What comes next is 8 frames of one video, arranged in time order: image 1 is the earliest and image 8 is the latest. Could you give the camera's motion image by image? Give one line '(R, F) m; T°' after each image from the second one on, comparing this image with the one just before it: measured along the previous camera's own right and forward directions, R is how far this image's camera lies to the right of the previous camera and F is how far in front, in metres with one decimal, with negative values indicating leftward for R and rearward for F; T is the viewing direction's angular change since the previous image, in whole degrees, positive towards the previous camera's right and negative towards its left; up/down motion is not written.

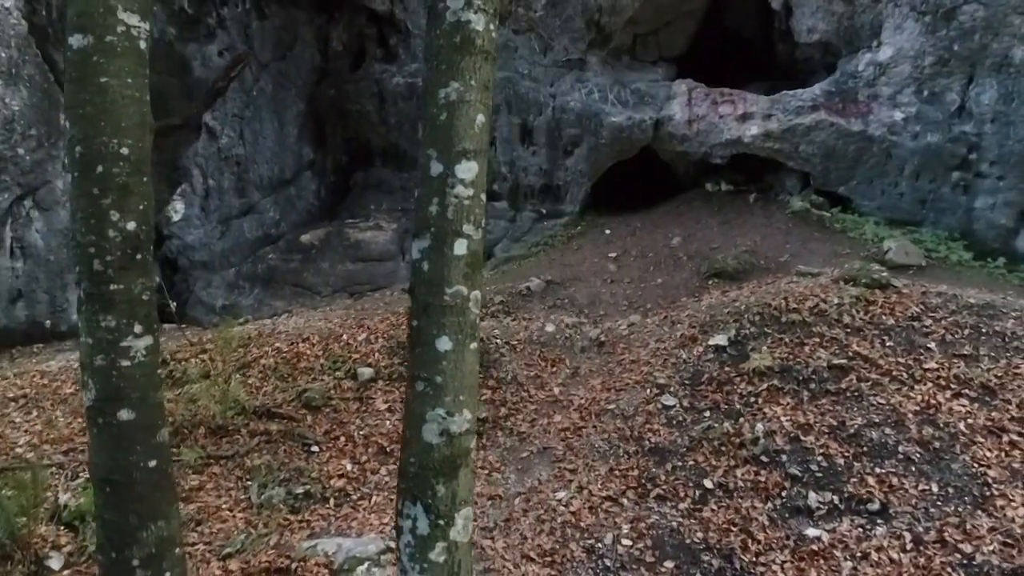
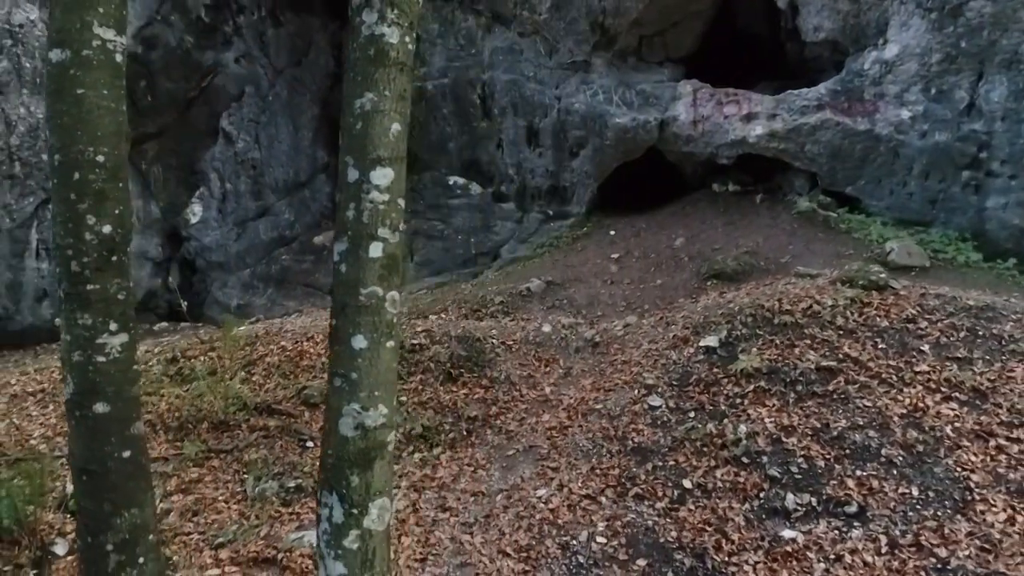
(+0.4, -0.1) m; -3°
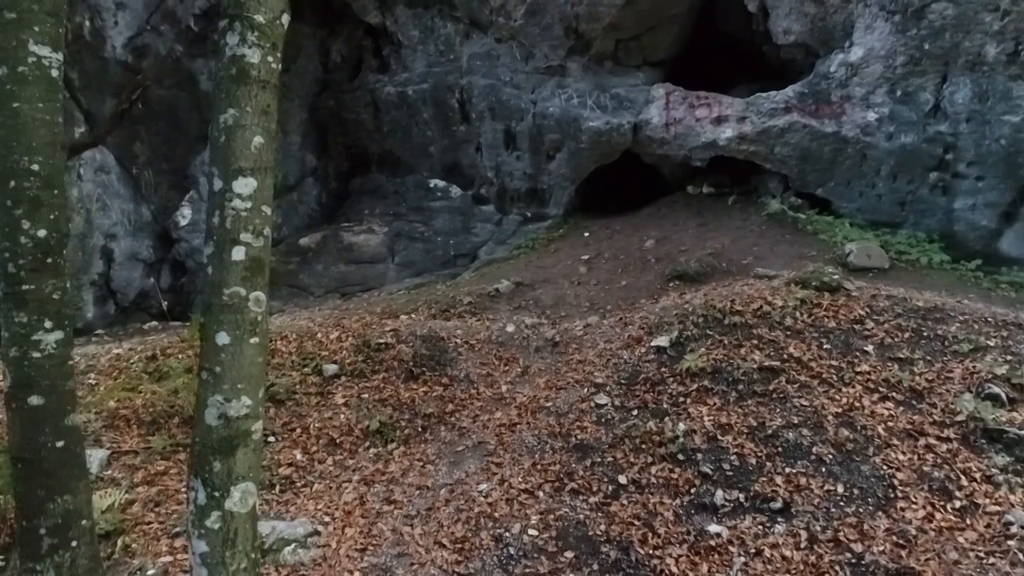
(+0.6, -0.2) m; -2°
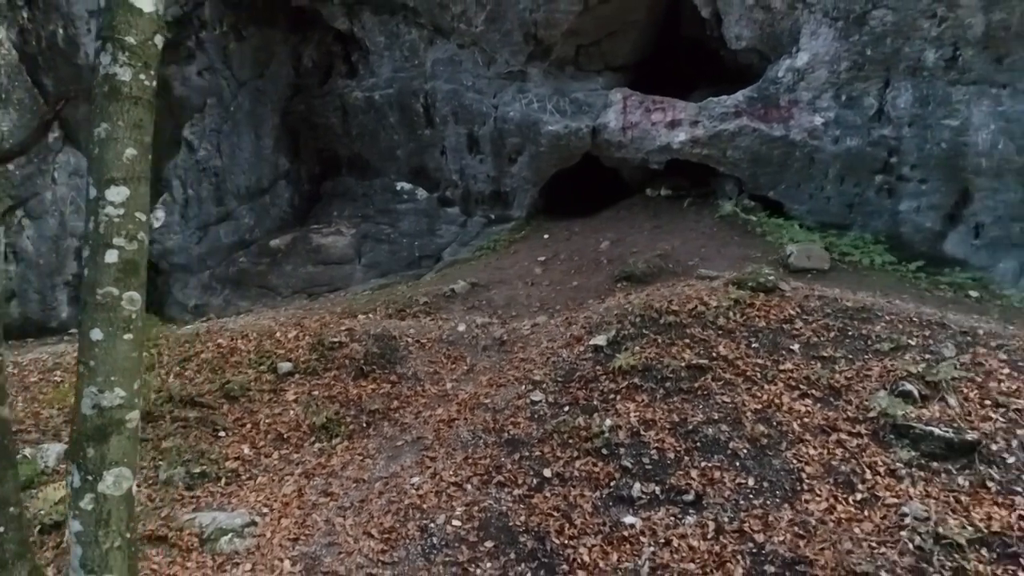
(+0.6, -0.2) m; -1°
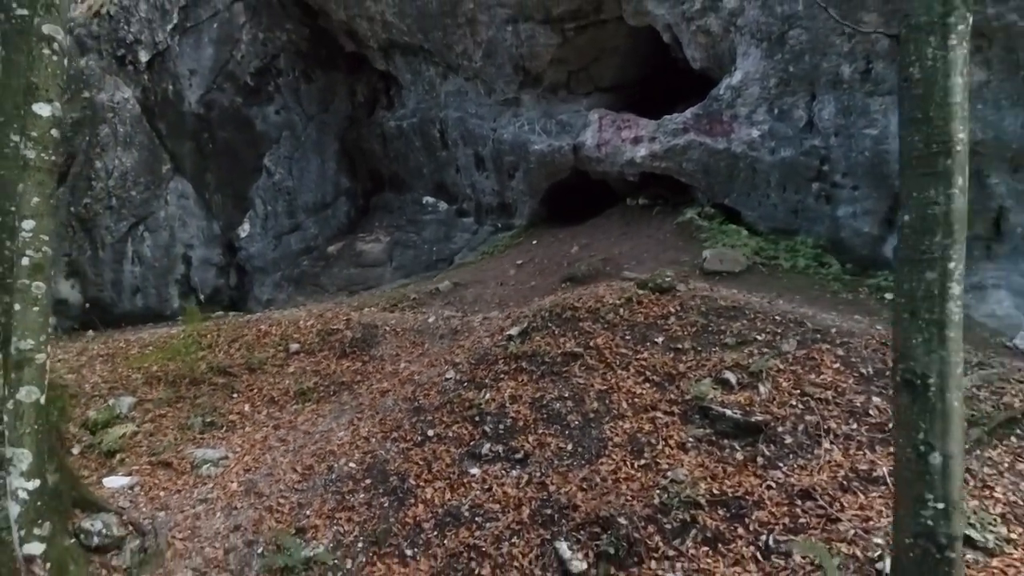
(+2.8, -1.1) m; -14°
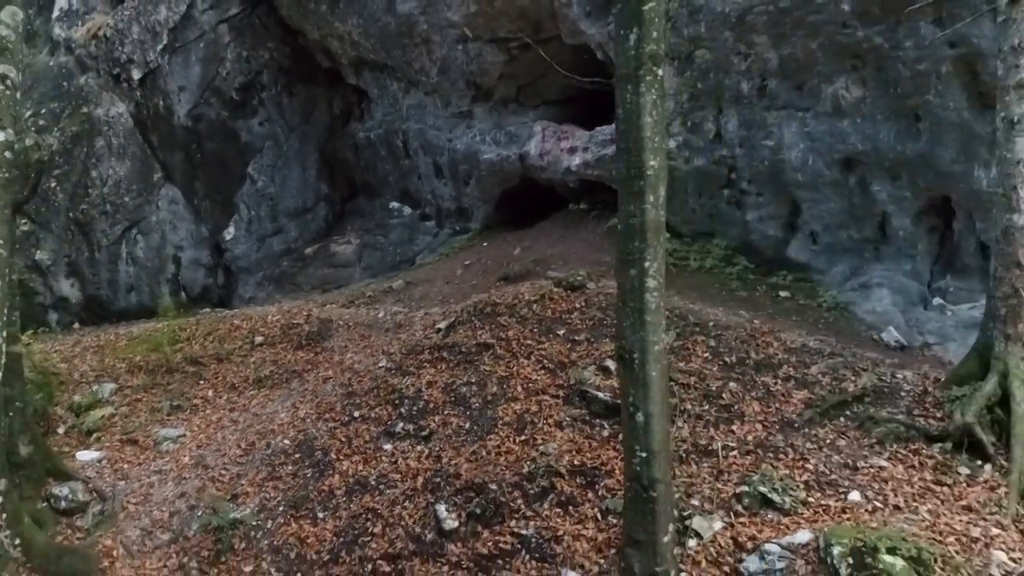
(+1.3, -0.8) m; -2°
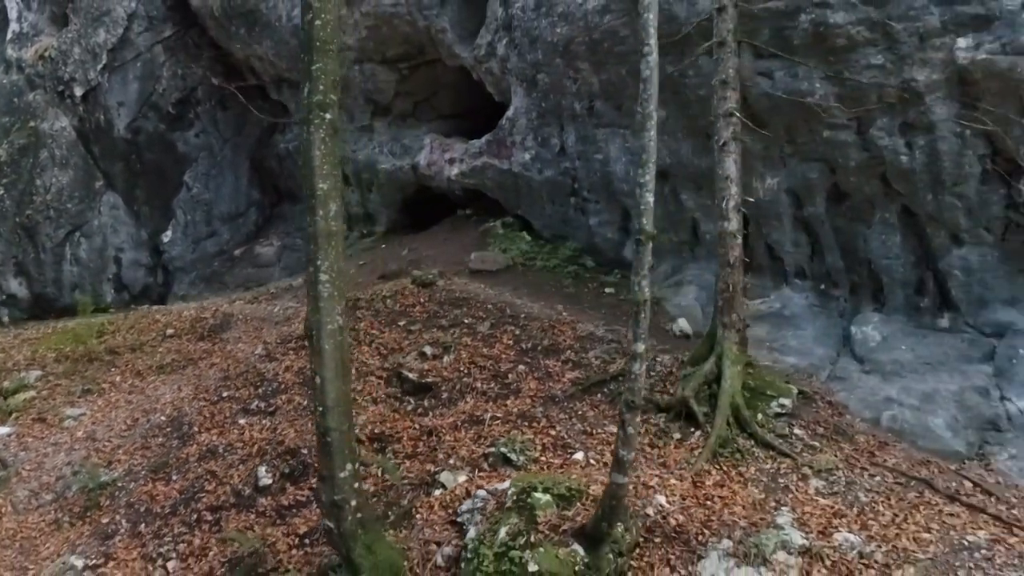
(+2.1, -1.1) m; -1°
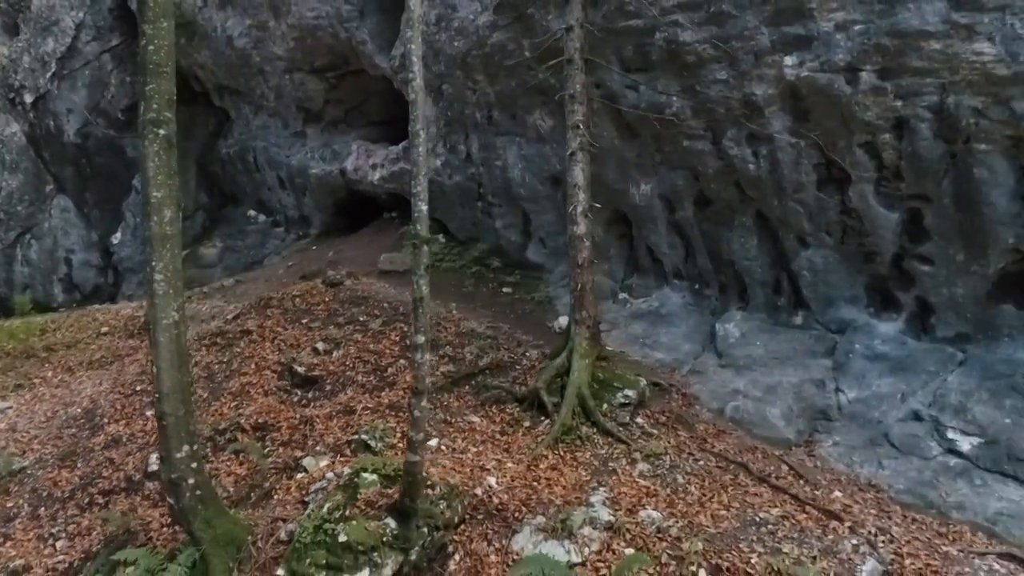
(+1.4, -0.5) m; 0°
